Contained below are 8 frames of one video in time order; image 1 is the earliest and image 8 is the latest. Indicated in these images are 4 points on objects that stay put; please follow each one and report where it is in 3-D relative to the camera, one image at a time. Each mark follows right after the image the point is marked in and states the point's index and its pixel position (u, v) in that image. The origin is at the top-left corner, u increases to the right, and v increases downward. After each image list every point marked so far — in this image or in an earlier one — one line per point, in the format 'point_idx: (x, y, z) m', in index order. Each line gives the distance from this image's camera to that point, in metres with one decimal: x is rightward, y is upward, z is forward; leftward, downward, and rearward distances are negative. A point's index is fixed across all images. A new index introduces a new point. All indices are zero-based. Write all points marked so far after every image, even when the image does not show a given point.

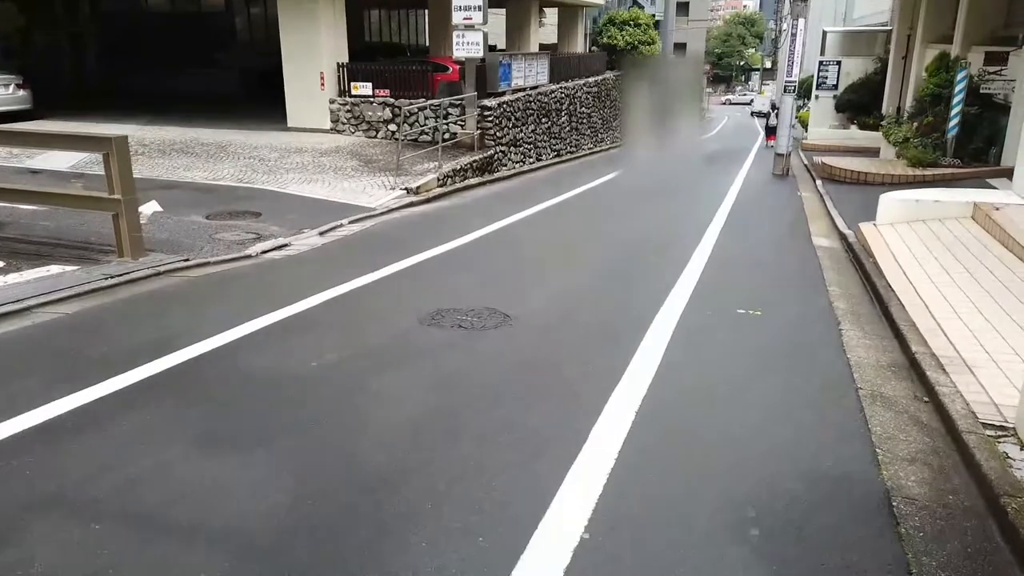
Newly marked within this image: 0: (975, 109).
0: (+7.6, +2.9, +11.8) m
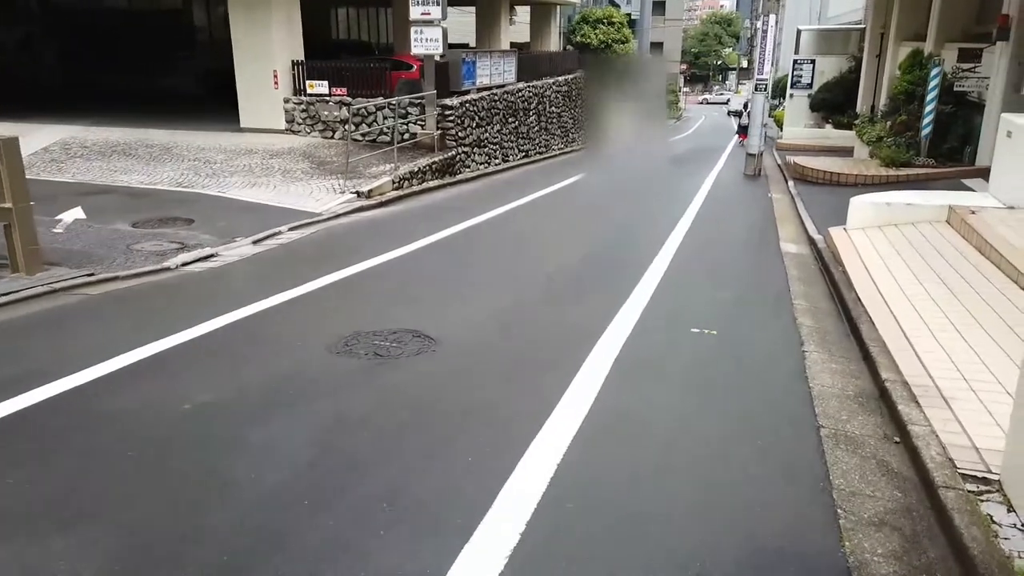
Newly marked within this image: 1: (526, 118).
0: (+7.1, +2.9, +11.6) m
1: (+0.2, +3.7, +15.7) m
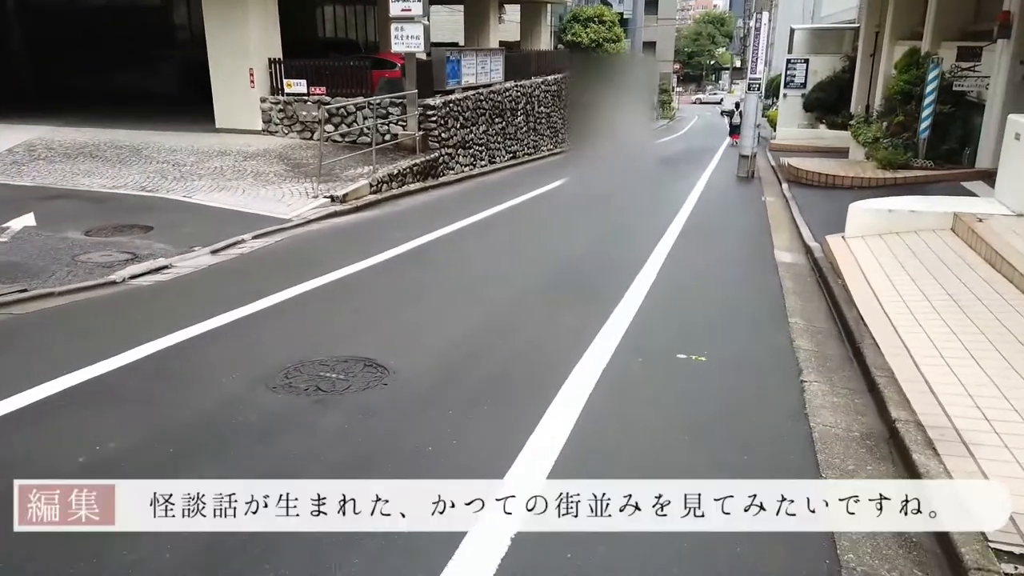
0: (+6.9, +2.8, +11.4) m
1: (0.0, +3.6, +15.3) m
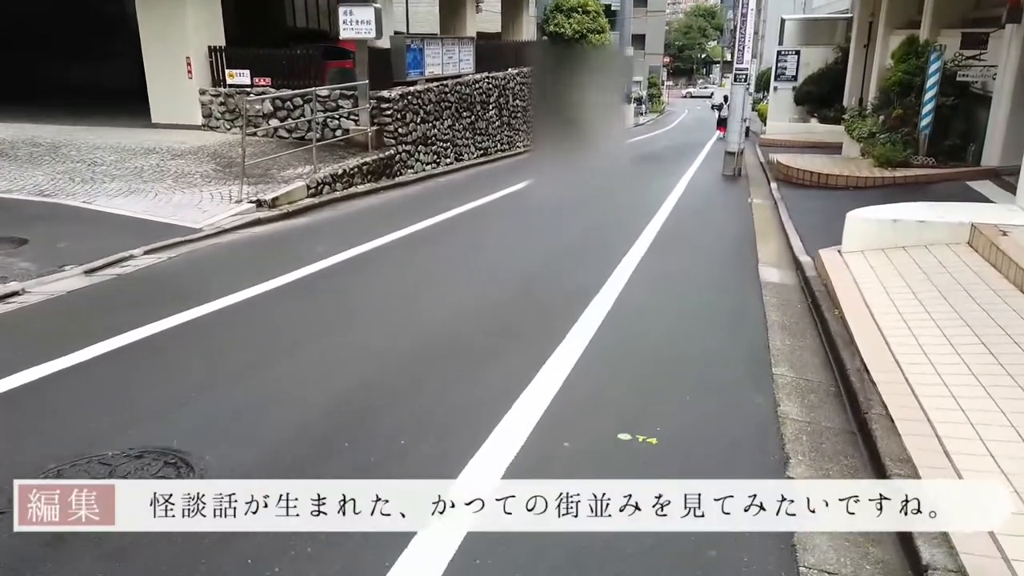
0: (+6.4, +2.7, +10.6) m
1: (-0.5, +3.5, +14.5) m
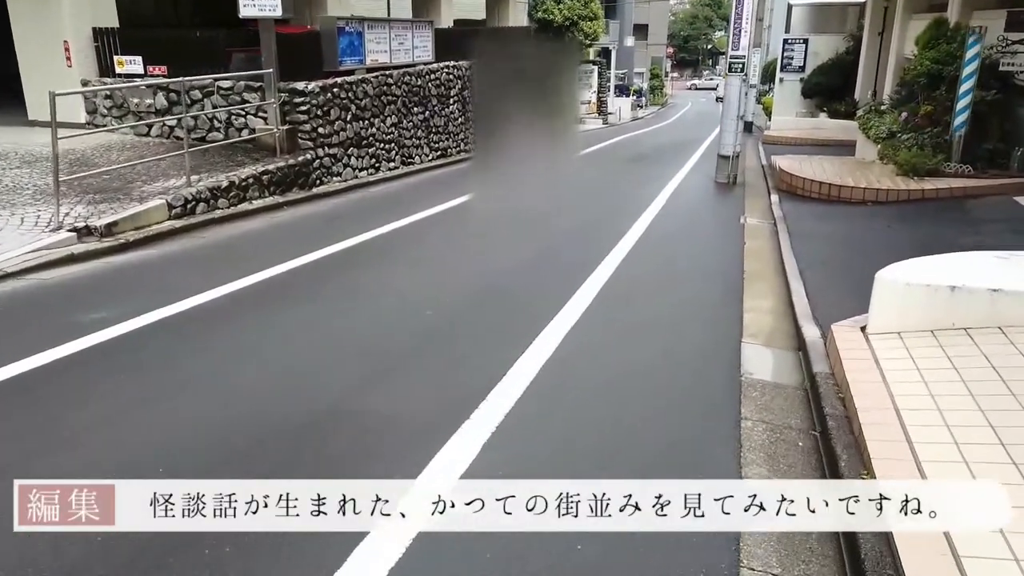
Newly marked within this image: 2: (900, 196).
0: (+6.0, +2.4, +9.2) m
1: (-1.0, +3.3, +13.1) m
2: (+4.6, +1.1, +8.6) m
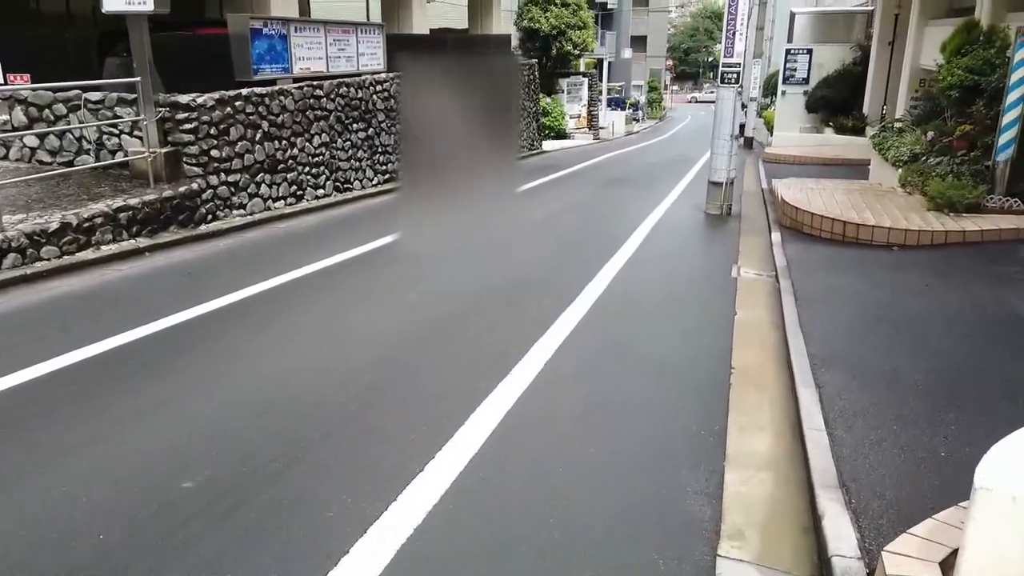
0: (+5.5, +1.9, +7.9) m
1: (-1.4, +2.7, +11.9) m
2: (+4.1, +0.6, +7.3) m
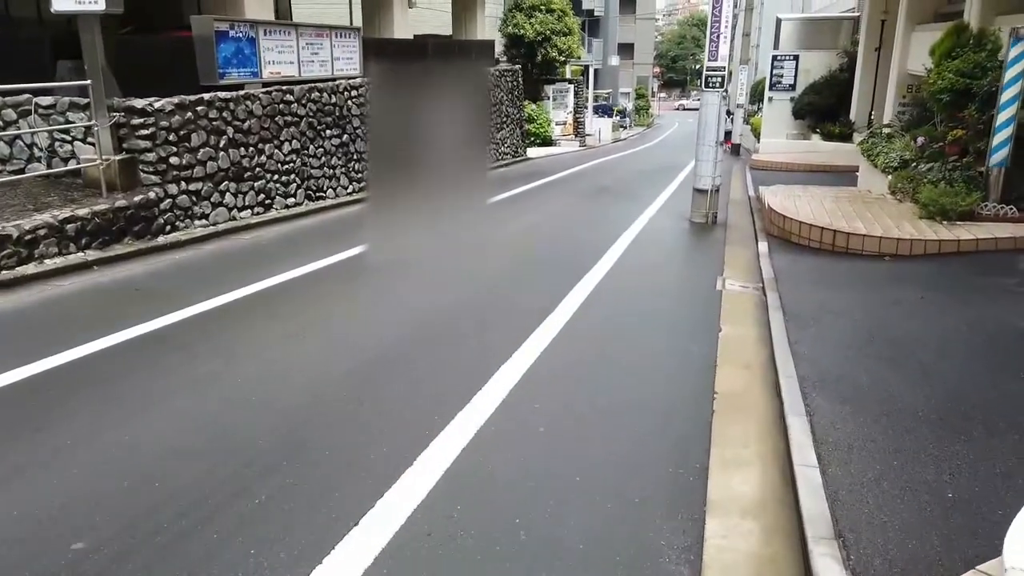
0: (+5.3, +1.8, +7.7) m
1: (-1.7, +2.6, +11.6) m
2: (+3.9, +0.5, +7.1) m
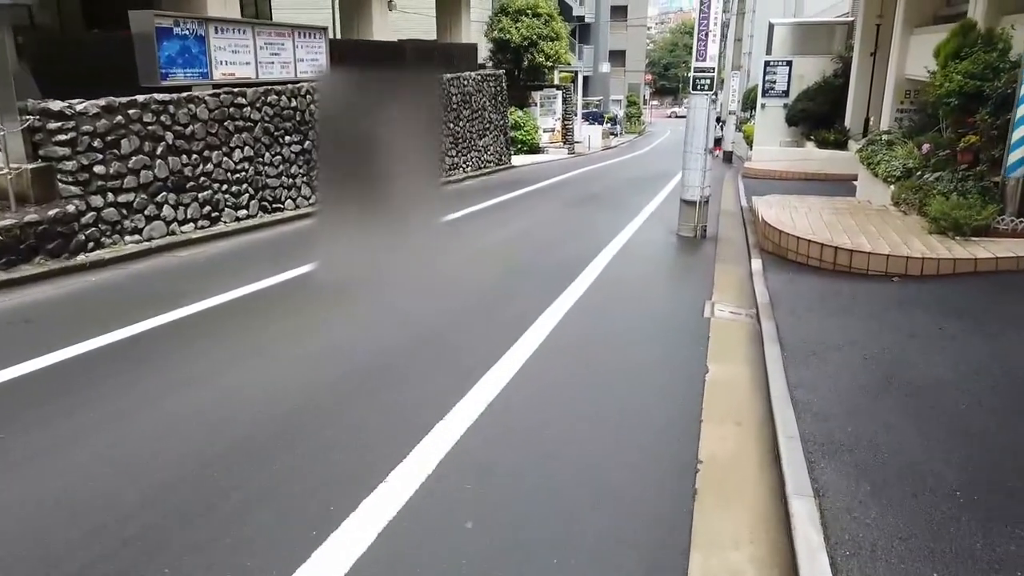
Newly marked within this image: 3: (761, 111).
0: (+5.1, +1.7, +7.3) m
1: (-1.9, +2.4, +11.1) m
2: (+3.7, +0.4, +6.6) m
3: (+6.6, +4.6, +19.2) m
